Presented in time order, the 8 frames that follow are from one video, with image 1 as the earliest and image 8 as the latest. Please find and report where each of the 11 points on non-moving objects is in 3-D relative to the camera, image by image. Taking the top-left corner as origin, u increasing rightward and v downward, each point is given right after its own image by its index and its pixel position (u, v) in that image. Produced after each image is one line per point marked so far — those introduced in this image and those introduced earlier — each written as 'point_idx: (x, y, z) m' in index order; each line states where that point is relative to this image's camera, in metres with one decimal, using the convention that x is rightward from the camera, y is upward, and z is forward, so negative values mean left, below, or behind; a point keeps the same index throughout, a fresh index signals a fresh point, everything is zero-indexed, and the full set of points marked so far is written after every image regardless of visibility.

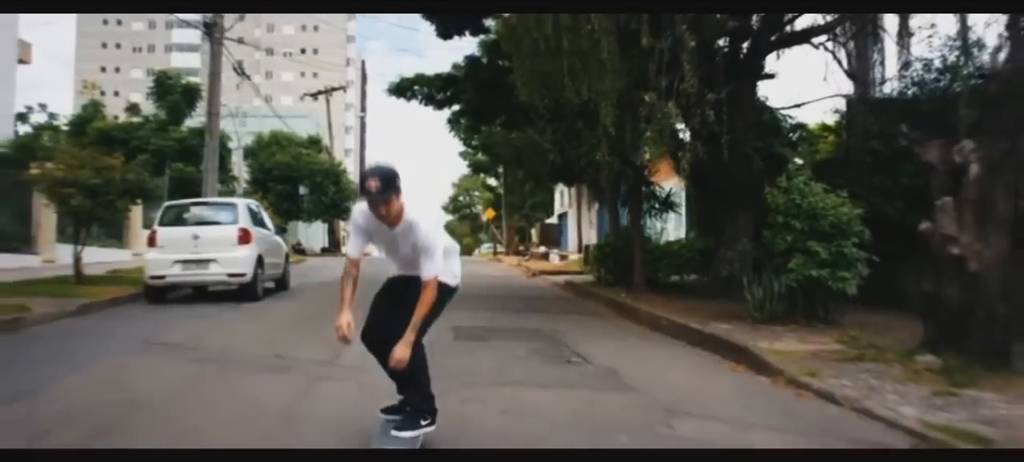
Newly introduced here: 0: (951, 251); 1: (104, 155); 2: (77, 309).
0: (+3.3, -0.2, +8.3) m
1: (-6.2, +1.2, +16.6) m
2: (-4.9, -0.9, +12.1) m
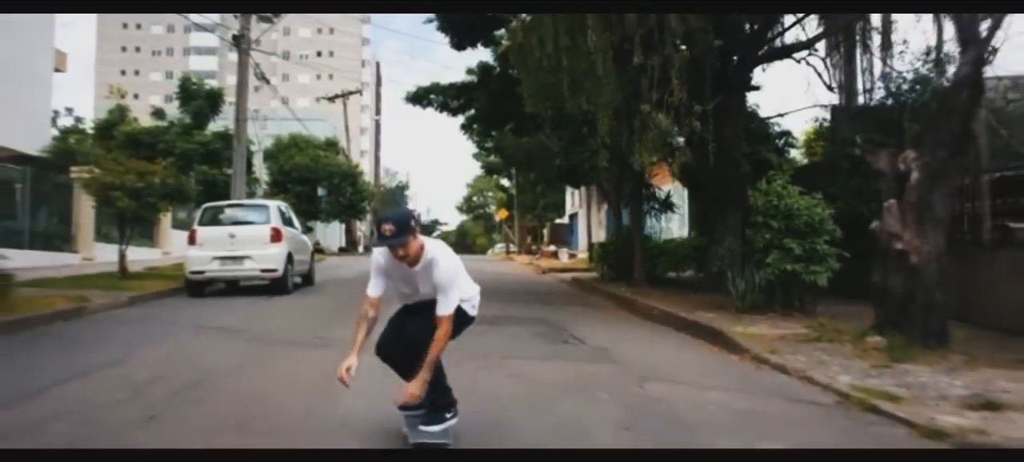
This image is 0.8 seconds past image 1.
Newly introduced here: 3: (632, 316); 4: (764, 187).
0: (+3.4, -0.1, +9.6) m
1: (-6.1, +1.2, +18.0) m
2: (-4.8, -0.9, +13.5) m
3: (+1.6, -1.1, +13.8) m
4: (+3.0, +0.5, +12.7) m
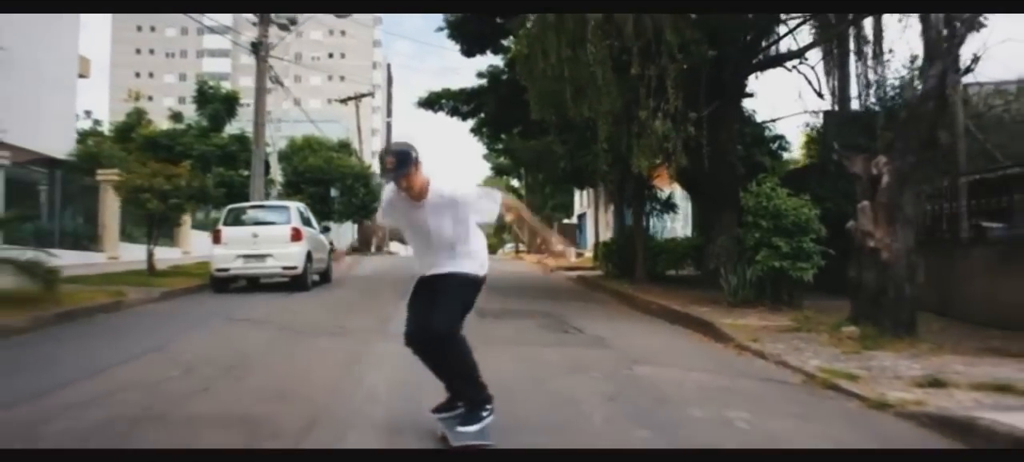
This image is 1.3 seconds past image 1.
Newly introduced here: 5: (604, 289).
0: (+3.4, -0.1, +10.4) m
1: (-6.0, +1.2, +19.0) m
2: (-4.7, -0.9, +14.5) m
3: (+1.7, -1.1, +14.6) m
4: (+3.1, +0.5, +13.6) m
5: (+1.6, -1.0, +19.1) m
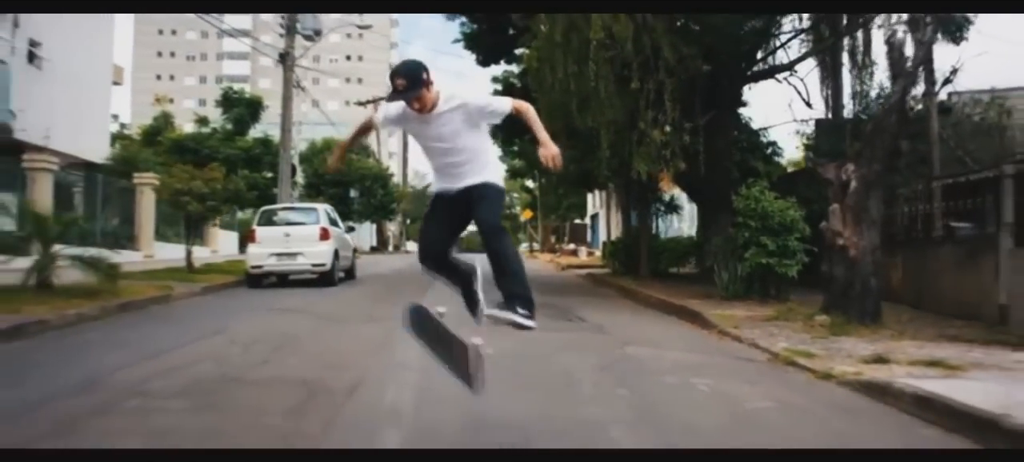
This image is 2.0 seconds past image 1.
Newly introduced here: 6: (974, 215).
0: (+3.5, -0.1, +11.7) m
1: (-5.7, +1.2, +20.4) m
2: (-4.5, -0.9, +15.9) m
3: (+1.8, -1.1, +16.0) m
4: (+3.2, +0.5, +14.9) m
5: (+1.8, -1.0, +20.4) m
6: (+5.8, +0.2, +13.5) m
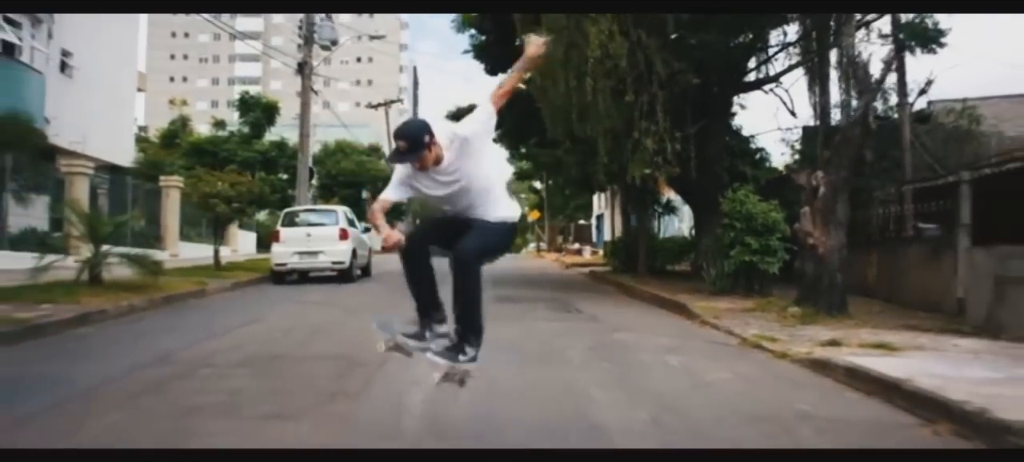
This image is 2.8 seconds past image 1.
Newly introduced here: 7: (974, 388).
0: (+3.6, -0.1, +13.1) m
1: (-5.6, +1.2, +21.8) m
2: (-4.5, -0.9, +17.3) m
3: (+1.9, -1.1, +17.3) m
4: (+3.3, +0.5, +16.2) m
5: (+2.0, -1.0, +21.8) m
6: (+5.8, +0.2, +14.8) m
7: (+2.9, -1.0, +6.7) m
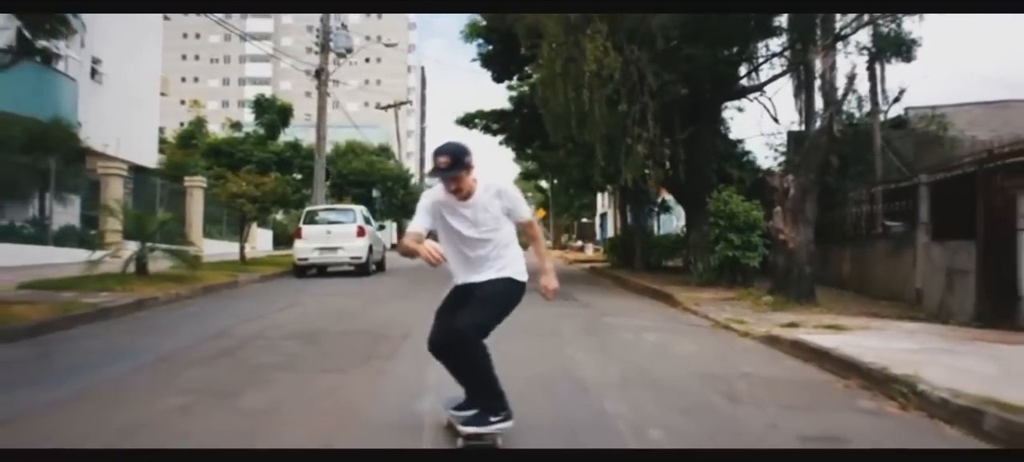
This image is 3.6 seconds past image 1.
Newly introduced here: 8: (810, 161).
0: (+3.6, -0.1, +14.6) m
1: (-5.5, +1.2, +23.4) m
2: (-4.4, -0.8, +18.9) m
3: (+2.0, -1.0, +18.9) m
4: (+3.4, +0.6, +17.8) m
5: (+2.1, -1.0, +23.4) m
6: (+5.9, +0.2, +16.3) m
7: (+2.9, -1.0, +8.3) m
8: (+4.0, +0.9, +14.4) m
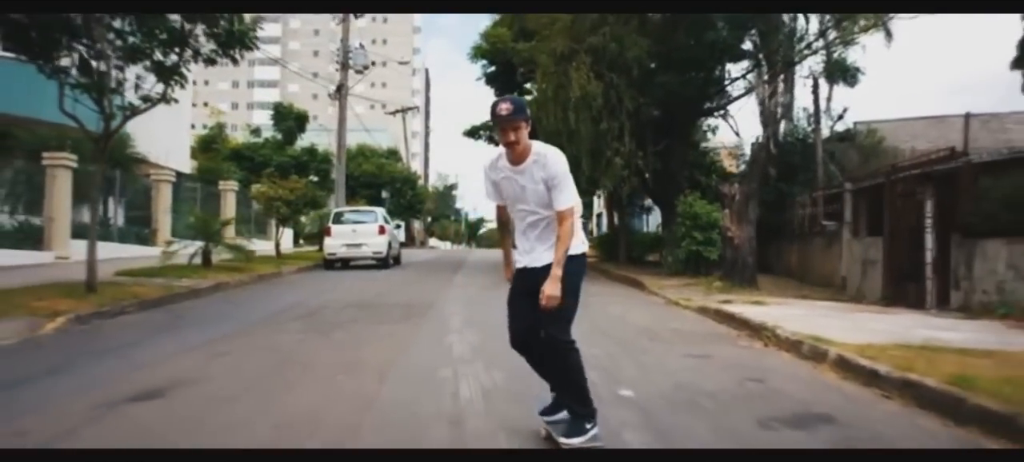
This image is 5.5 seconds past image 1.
0: (+3.6, -0.1, +18.0) m
1: (-5.5, +1.3, +26.8) m
2: (-4.4, -0.8, +22.3) m
3: (+2.0, -1.0, +22.3) m
4: (+3.3, +0.6, +21.2) m
5: (+2.1, -0.9, +26.8) m
6: (+5.9, +0.3, +19.7) m
7: (+2.9, -0.9, +11.7) m
8: (+3.9, +0.9, +17.8) m
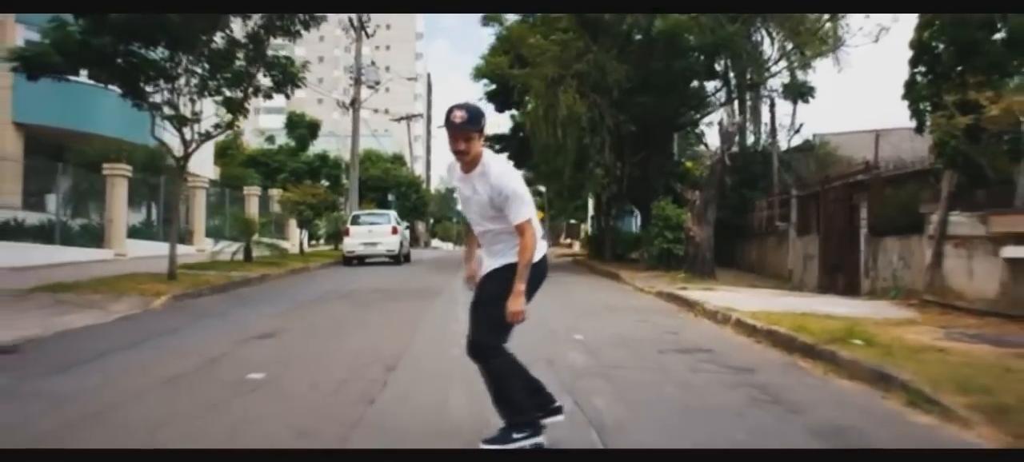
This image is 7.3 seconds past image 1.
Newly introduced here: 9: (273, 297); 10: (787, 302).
0: (+3.5, -0.1, +21.3) m
1: (-5.6, +1.2, +30.1) m
2: (-4.5, -0.8, +25.6) m
3: (+1.9, -1.0, +25.6) m
4: (+3.3, +0.6, +24.5) m
5: (+2.0, -0.9, +30.0) m
6: (+5.8, +0.3, +23.0) m
7: (+2.8, -0.9, +15.0) m
8: (+3.9, +0.9, +21.1) m
9: (-3.6, -1.0, +16.1) m
10: (+3.6, -0.9, +14.4) m
